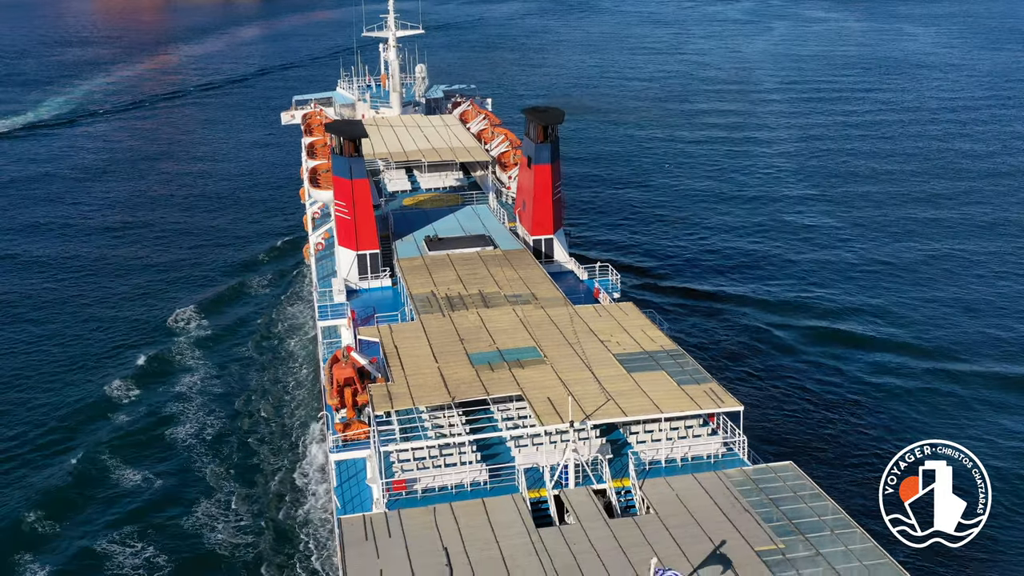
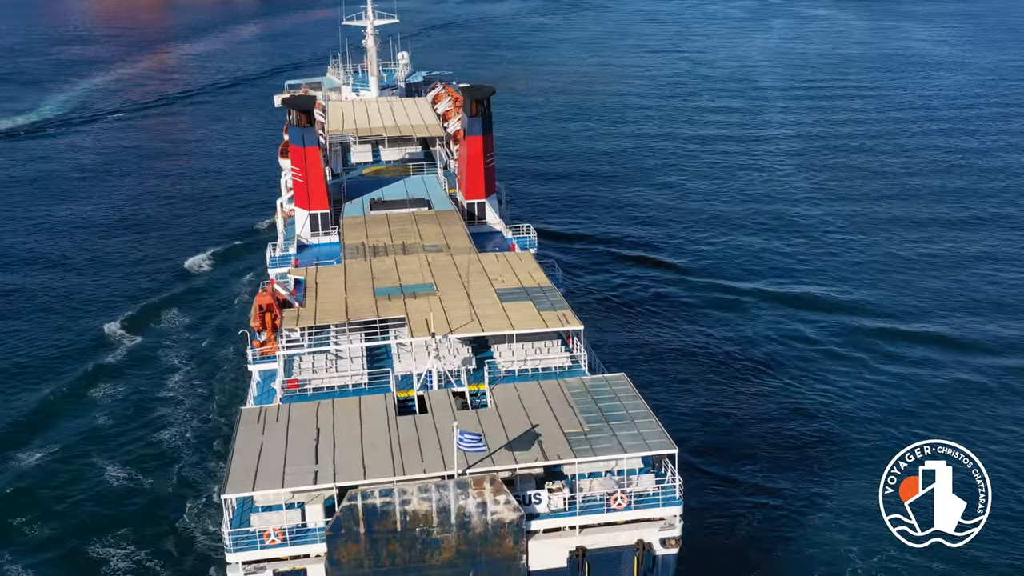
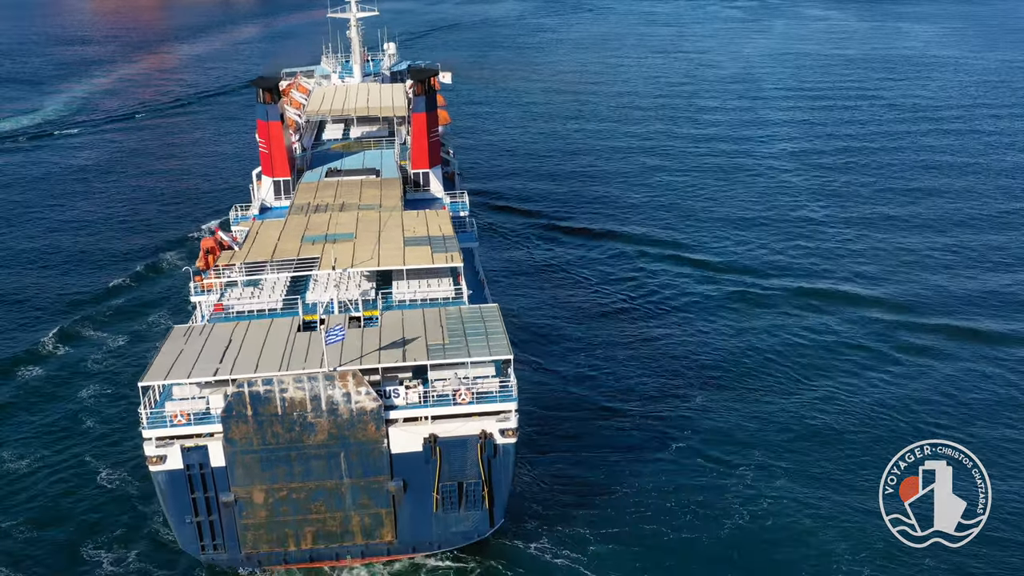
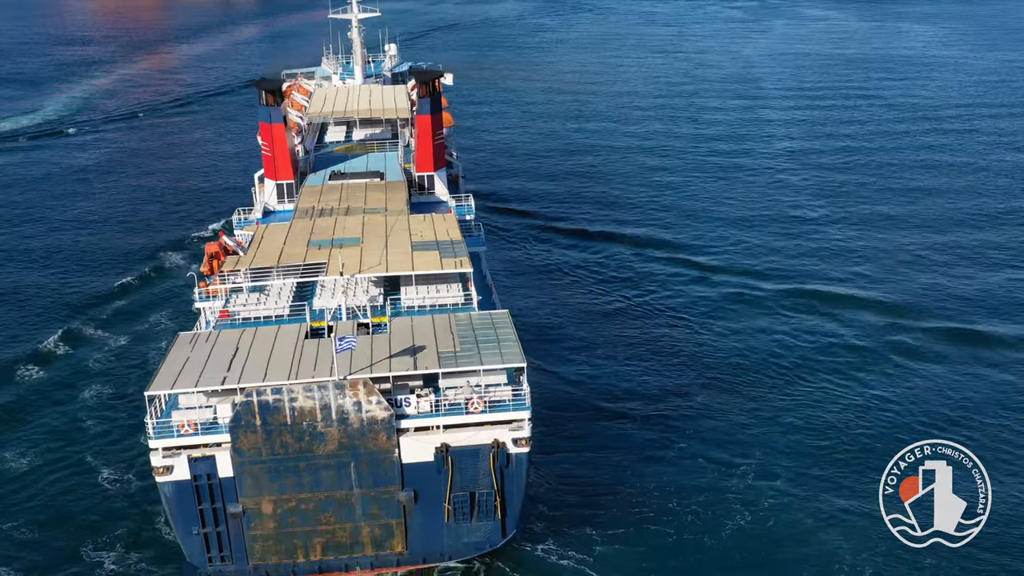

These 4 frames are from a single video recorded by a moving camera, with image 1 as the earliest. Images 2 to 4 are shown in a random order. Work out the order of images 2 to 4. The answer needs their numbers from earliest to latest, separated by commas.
2, 4, 3
